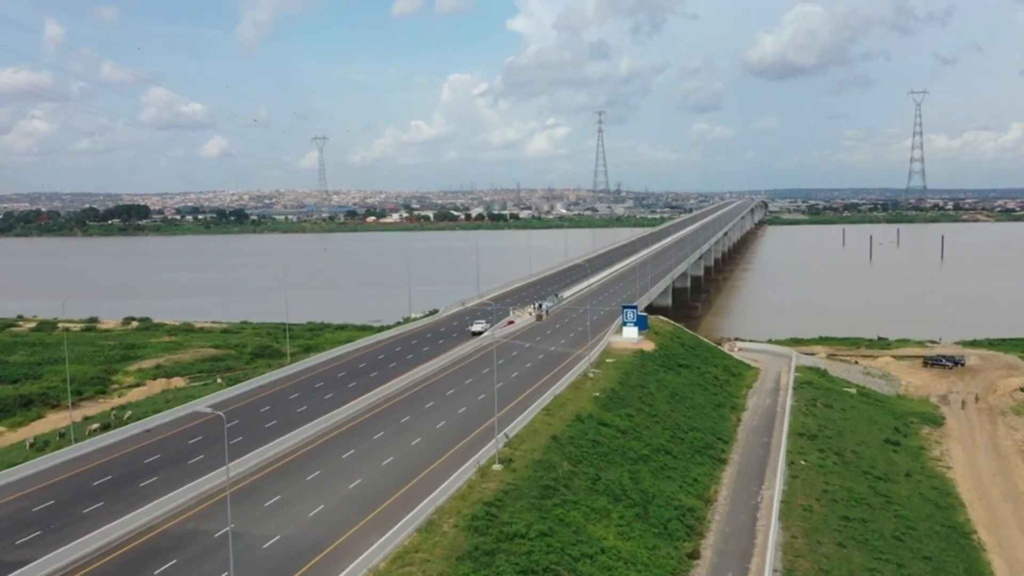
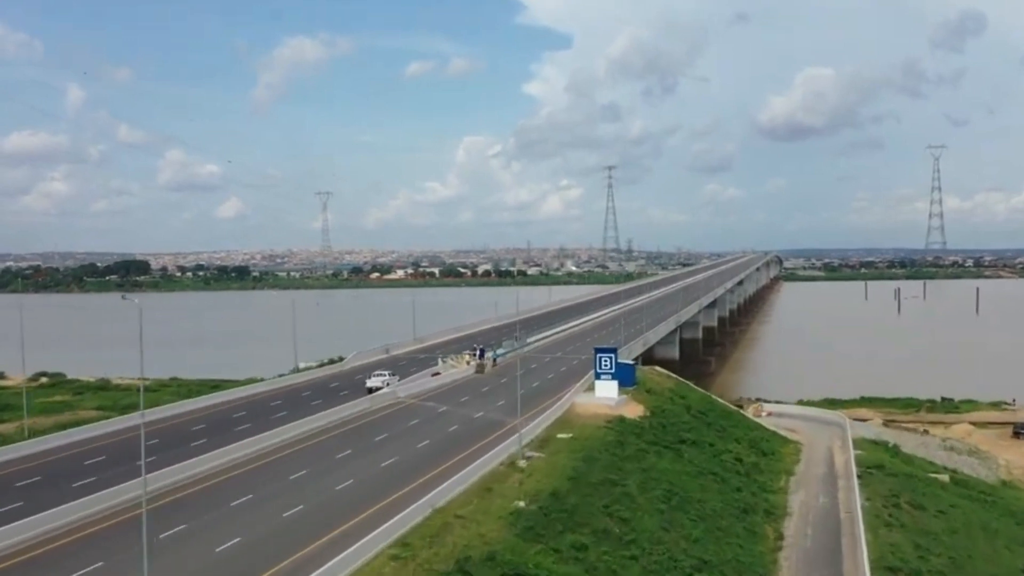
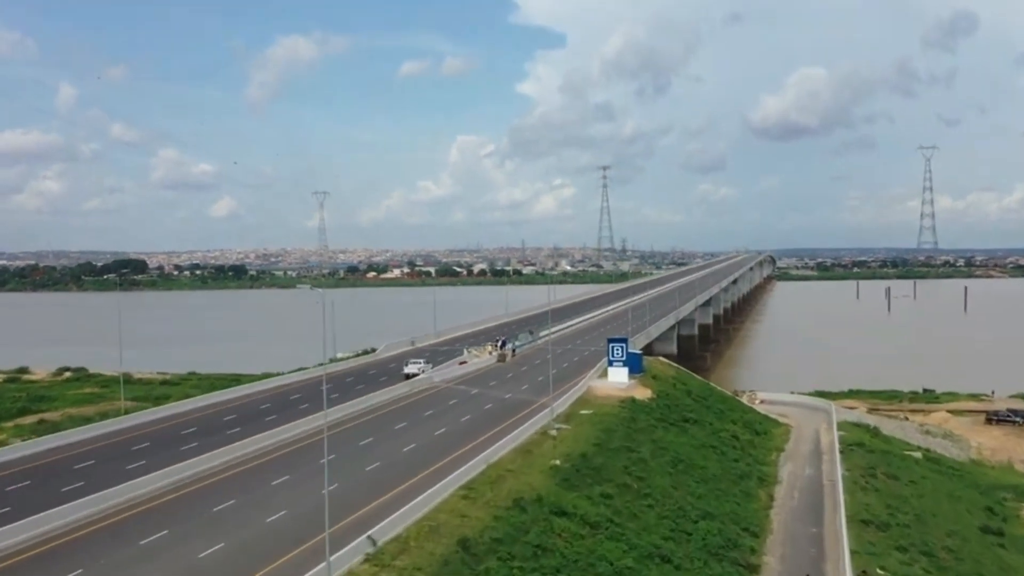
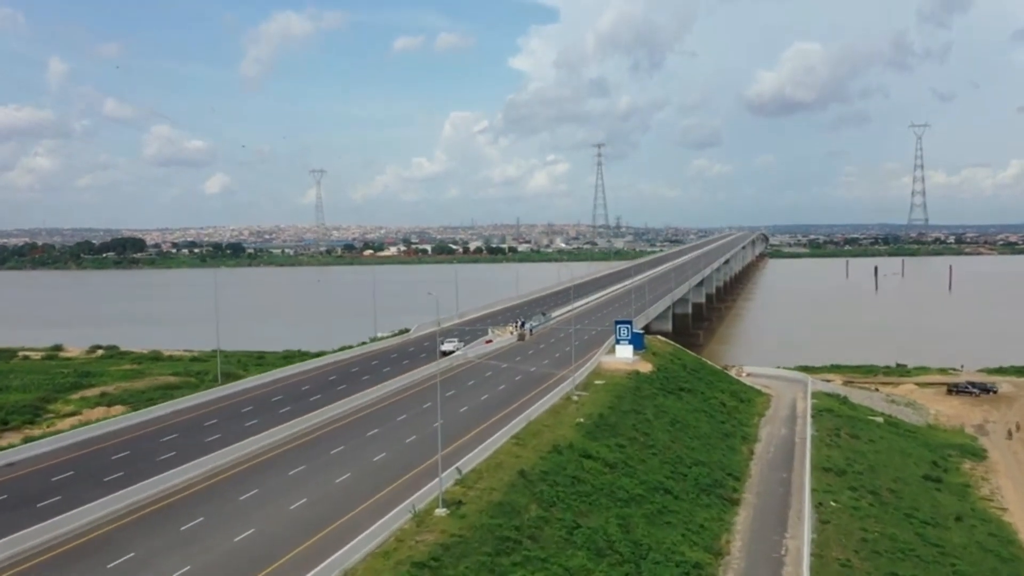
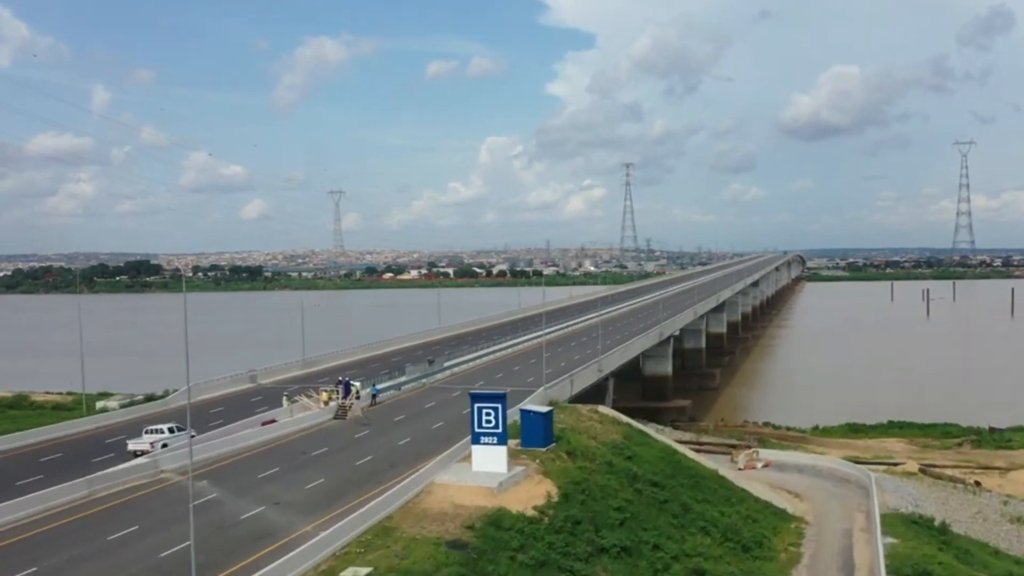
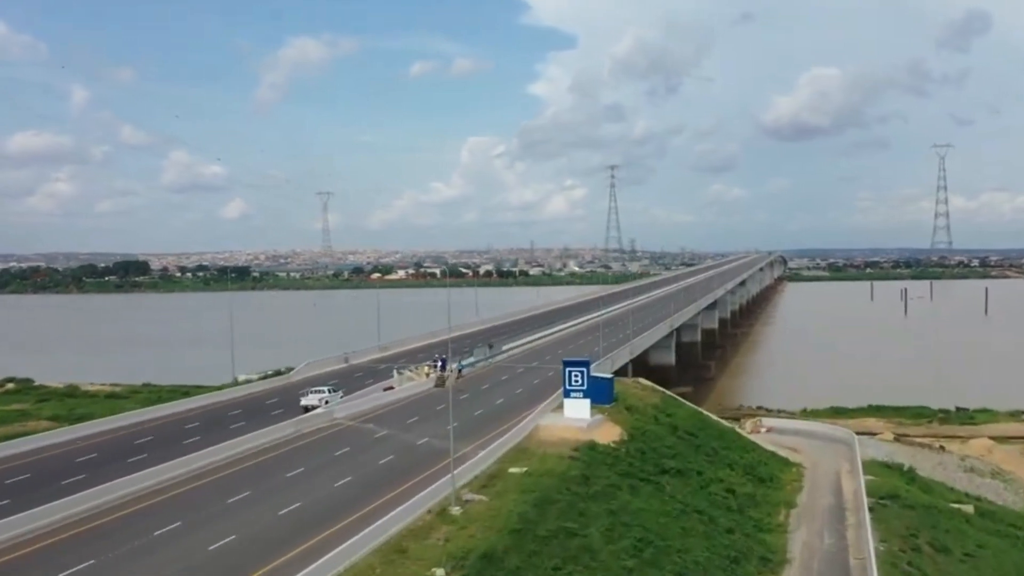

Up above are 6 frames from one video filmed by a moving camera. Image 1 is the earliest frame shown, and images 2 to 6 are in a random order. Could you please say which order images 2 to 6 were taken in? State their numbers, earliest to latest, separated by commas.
4, 3, 2, 6, 5
